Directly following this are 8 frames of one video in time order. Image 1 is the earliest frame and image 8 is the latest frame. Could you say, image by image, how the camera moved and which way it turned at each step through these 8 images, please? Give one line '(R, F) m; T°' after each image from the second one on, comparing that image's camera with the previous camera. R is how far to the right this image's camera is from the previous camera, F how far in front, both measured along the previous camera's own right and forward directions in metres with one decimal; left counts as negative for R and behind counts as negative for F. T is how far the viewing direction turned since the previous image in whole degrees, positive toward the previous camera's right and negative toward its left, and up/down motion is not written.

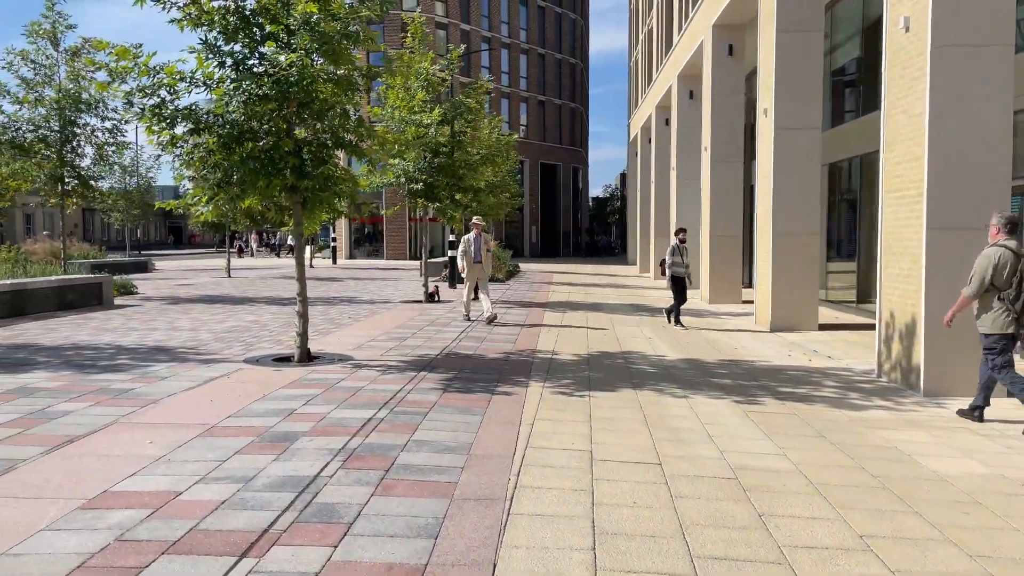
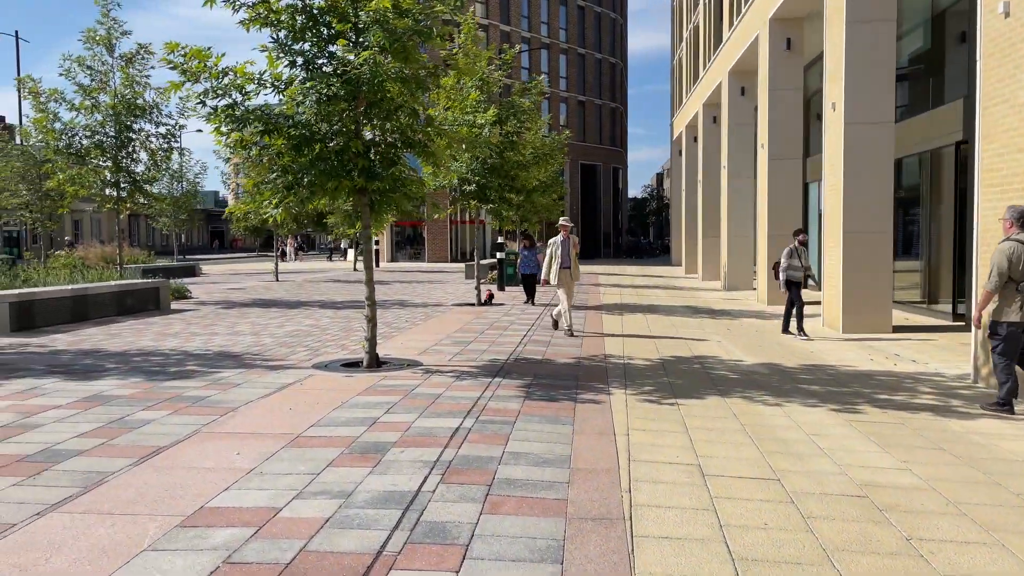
(-0.4, +0.3) m; -2°
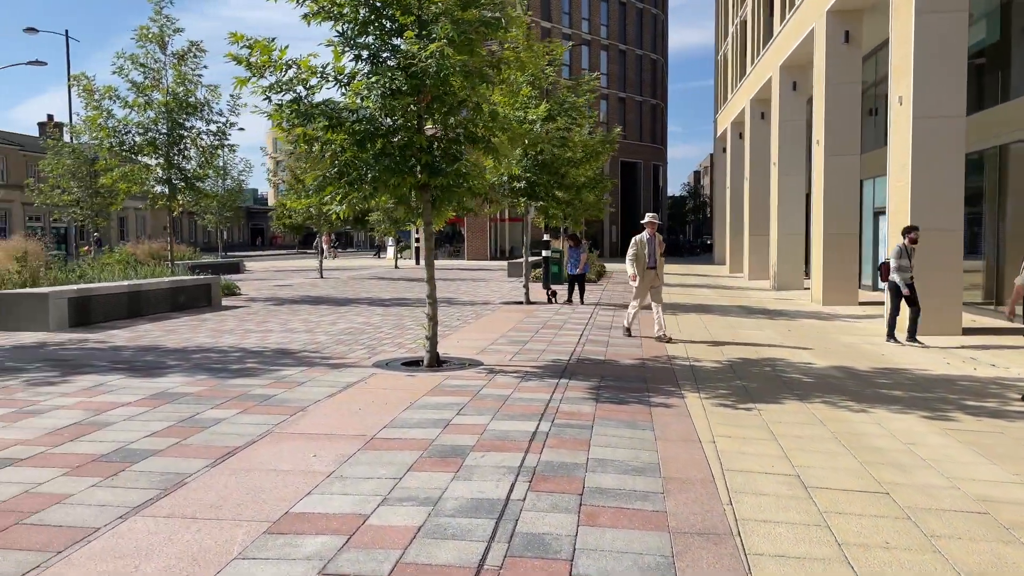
(-0.3, +0.2) m; -2°
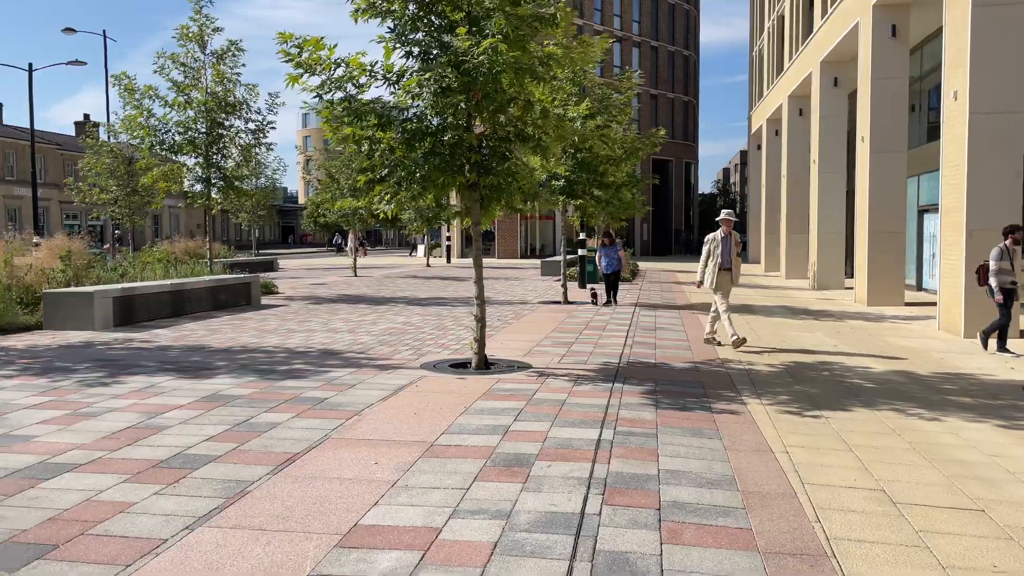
(-0.2, +0.2) m; -2°
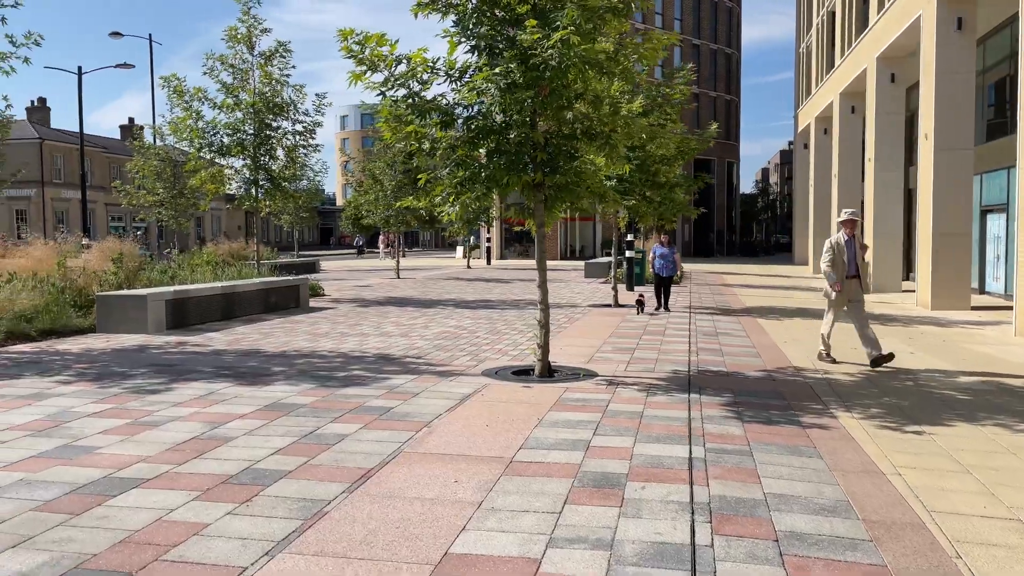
(-0.3, +0.3) m; -2°
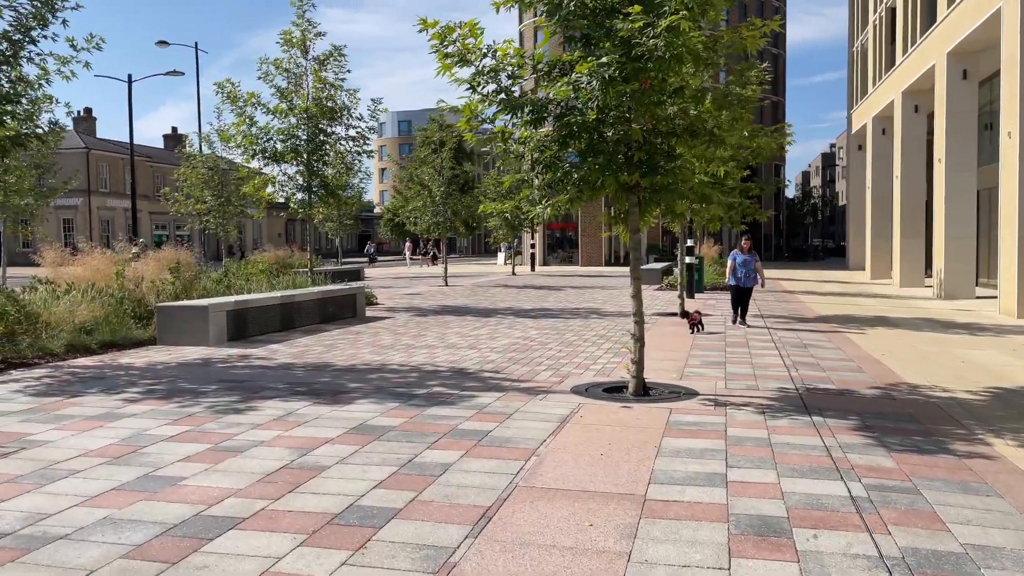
(-0.6, +0.6) m; -2°
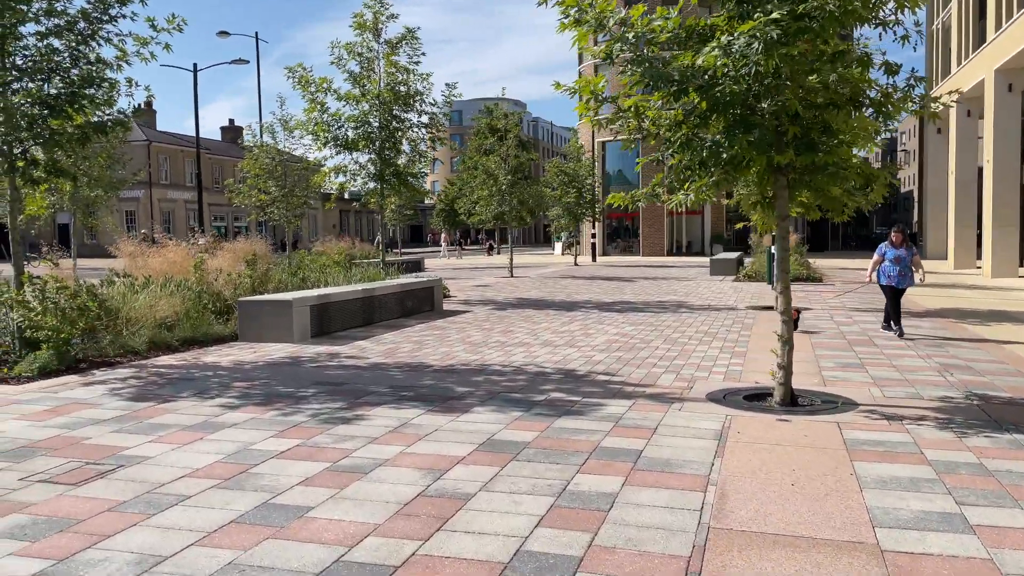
(-0.7, +0.8) m; -3°
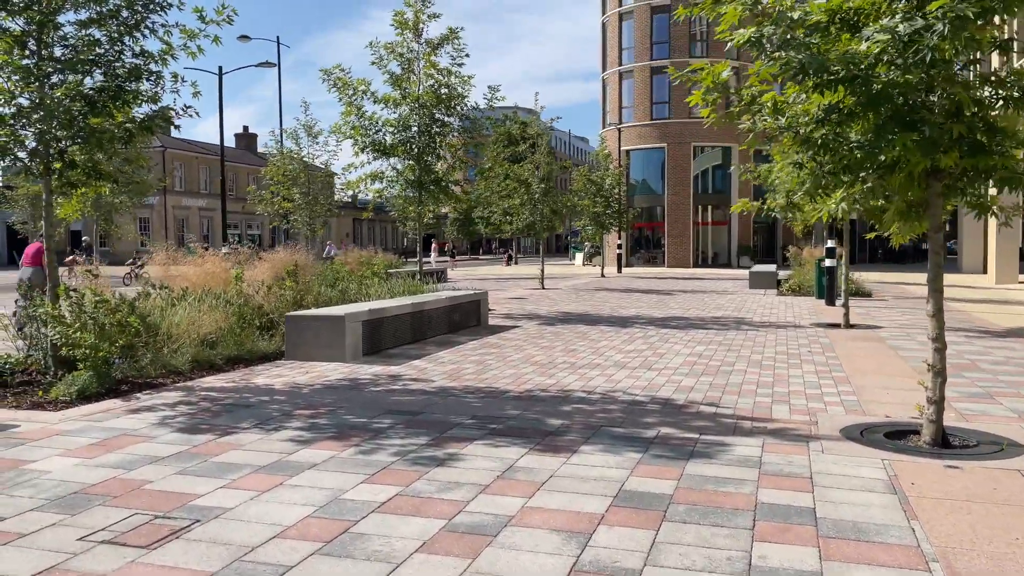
(-0.8, +0.8) m; -1°
